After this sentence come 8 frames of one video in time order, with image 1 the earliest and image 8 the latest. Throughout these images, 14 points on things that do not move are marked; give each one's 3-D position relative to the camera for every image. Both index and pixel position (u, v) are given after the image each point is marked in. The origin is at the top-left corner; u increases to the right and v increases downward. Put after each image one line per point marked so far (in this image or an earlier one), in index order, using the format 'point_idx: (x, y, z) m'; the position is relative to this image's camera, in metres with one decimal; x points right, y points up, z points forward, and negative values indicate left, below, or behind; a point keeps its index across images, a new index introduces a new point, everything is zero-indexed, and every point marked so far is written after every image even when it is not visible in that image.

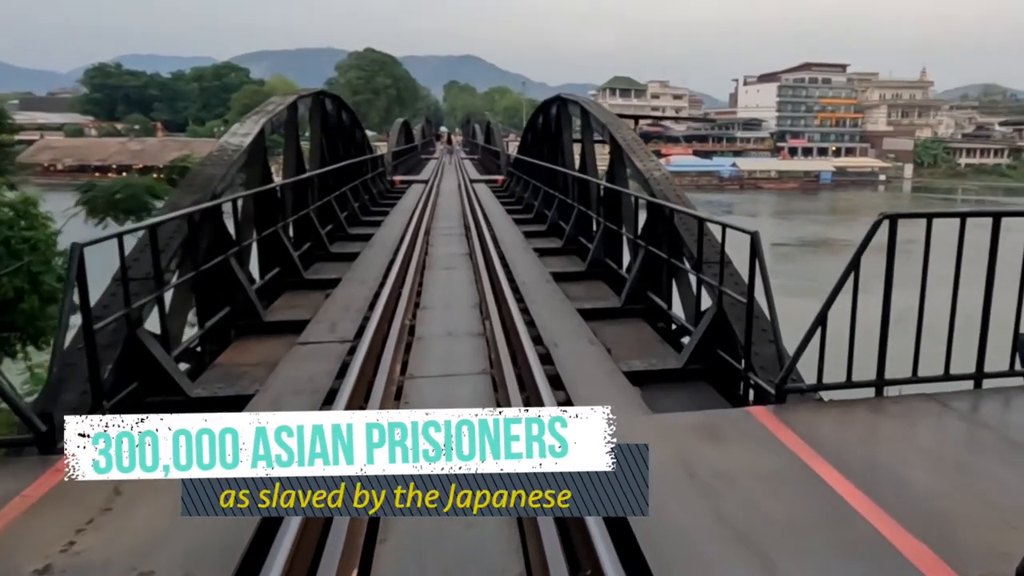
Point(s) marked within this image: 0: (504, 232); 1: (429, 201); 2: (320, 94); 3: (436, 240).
0: (+0.2, +0.5, +9.8) m
1: (-1.6, +1.6, +14.6) m
2: (-3.0, +2.9, +10.7) m
3: (-0.9, +0.4, +10.0) m
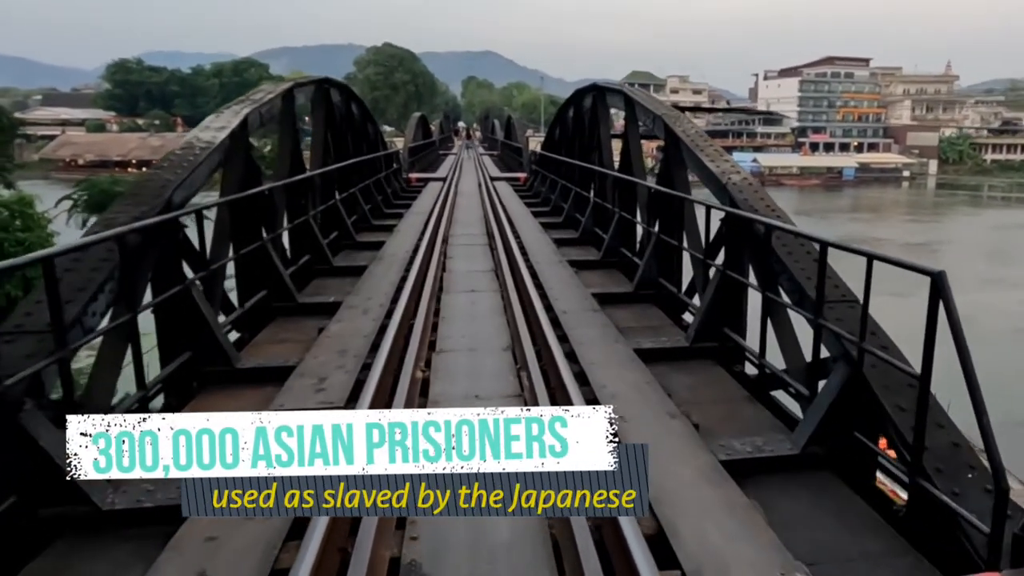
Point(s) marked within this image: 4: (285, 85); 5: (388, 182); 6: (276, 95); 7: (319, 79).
0: (+0.3, +0.6, +9.5) m
1: (-1.4, +1.7, +14.3) m
2: (-2.8, +3.1, +10.5) m
3: (-0.8, +0.5, +9.8) m
4: (-2.8, +2.5, +8.6) m
5: (-2.9, +2.5, +16.3) m
6: (-2.7, +2.2, +8.0) m
7: (-2.8, +3.0, +10.1) m
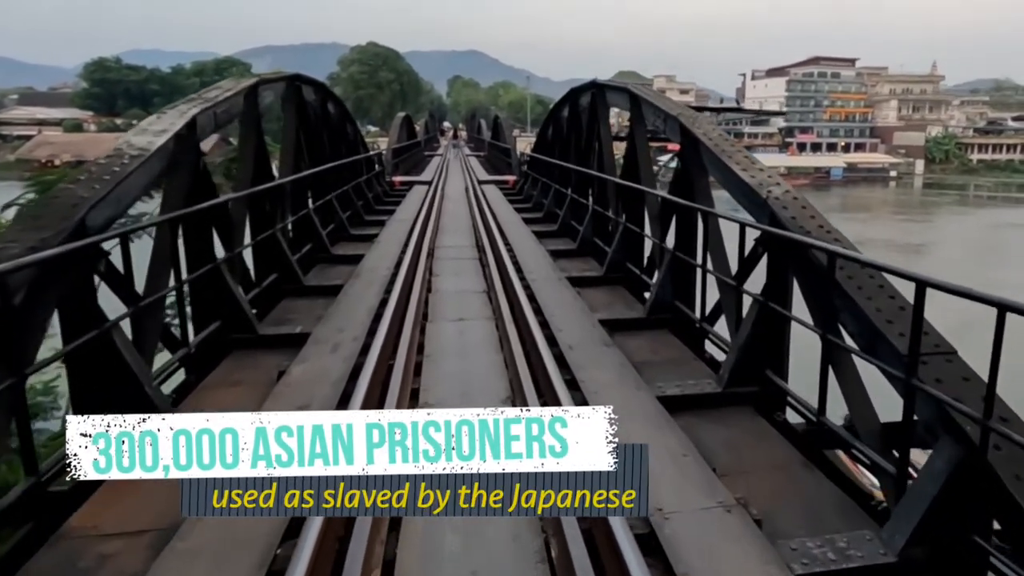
0: (+0.2, +0.4, +8.6) m
1: (-1.6, +1.5, +13.4) m
2: (-3.0, +2.8, +9.5) m
3: (-0.9, +0.3, +8.8) m
4: (-2.9, +2.3, +7.6) m
5: (-3.2, +2.2, +15.3) m
6: (-2.8, +2.0, +7.0) m
7: (-2.9, +2.8, +9.1) m
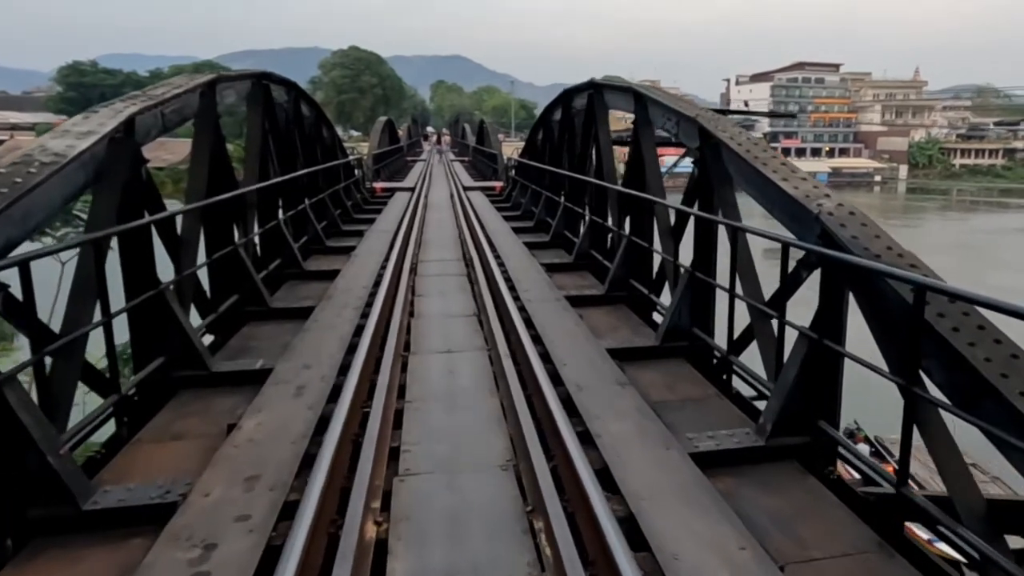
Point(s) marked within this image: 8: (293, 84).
0: (+0.1, +0.1, +7.7) m
1: (-1.8, +1.2, +12.5) m
2: (-3.1, +2.6, +8.6) m
3: (-1.0, +0.1, +8.0) m
4: (-2.9, +2.0, +6.7) m
5: (-3.4, +1.9, +14.4) m
6: (-2.8, +1.7, +6.1) m
7: (-3.0, +2.5, +8.2) m
8: (-3.1, +2.9, +9.8) m
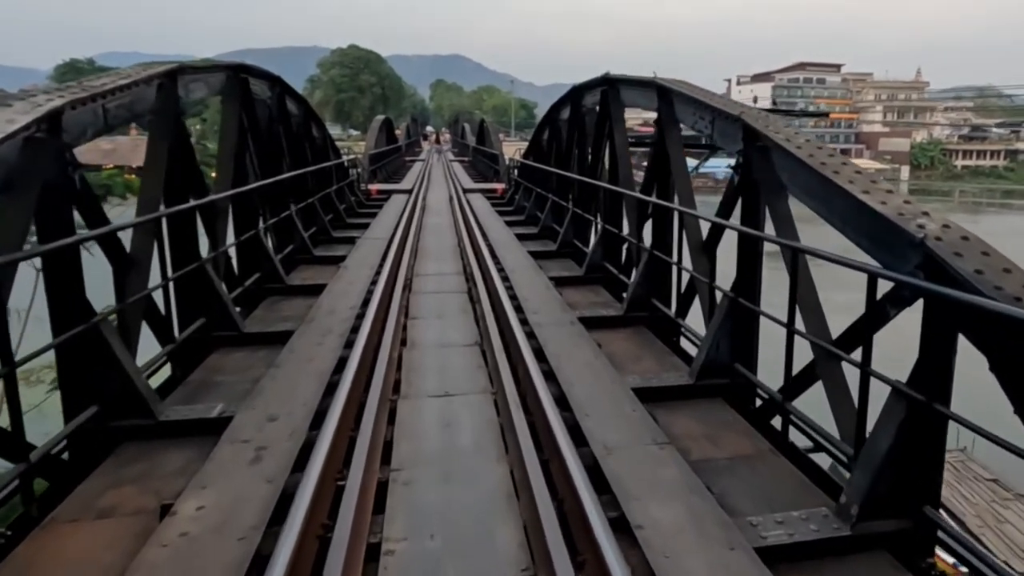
0: (+0.2, -0.1, +6.9) m
1: (-1.7, +1.0, +11.6) m
2: (-3.0, +2.4, +7.7) m
3: (-0.9, -0.1, +7.1) m
4: (-2.9, +1.9, +5.8) m
5: (-3.3, +1.8, +13.5) m
6: (-2.8, +1.6, +5.2) m
7: (-3.0, +2.3, +7.3) m
8: (-3.0, +2.7, +8.9) m
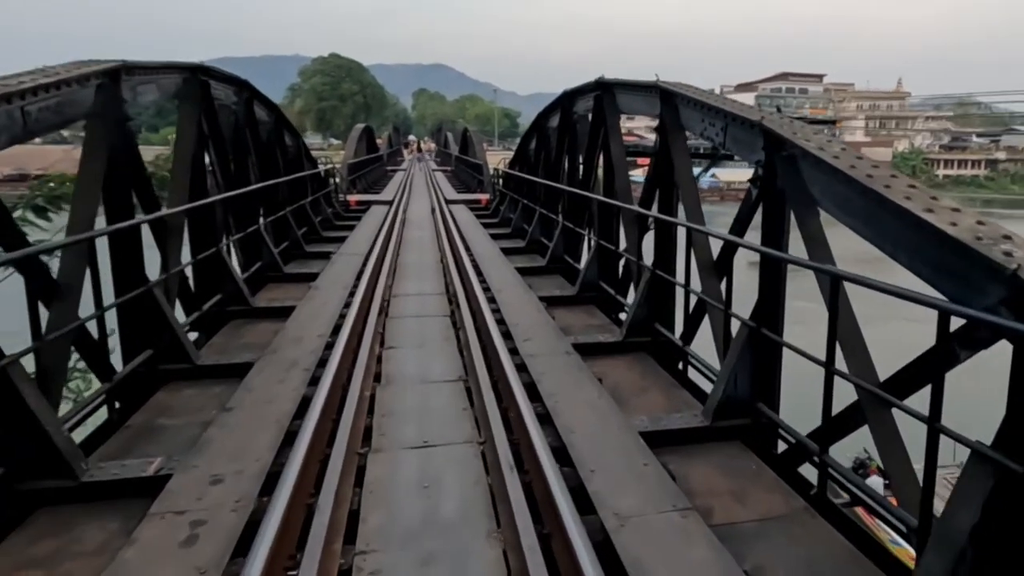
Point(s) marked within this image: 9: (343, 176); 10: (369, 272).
0: (+0.1, -0.3, +6.2) m
1: (-1.9, +0.8, +11.0) m
2: (-3.1, +2.2, +7.1) m
3: (-1.0, -0.4, +6.4) m
4: (-3.0, +1.6, +5.1) m
5: (-3.6, +1.4, +12.8) m
6: (-2.8, +1.4, +4.5) m
7: (-3.1, +2.1, +6.7) m
8: (-3.2, +2.4, +8.2) m
9: (-4.6, +3.0, +19.0) m
10: (-1.7, +0.2, +8.0) m
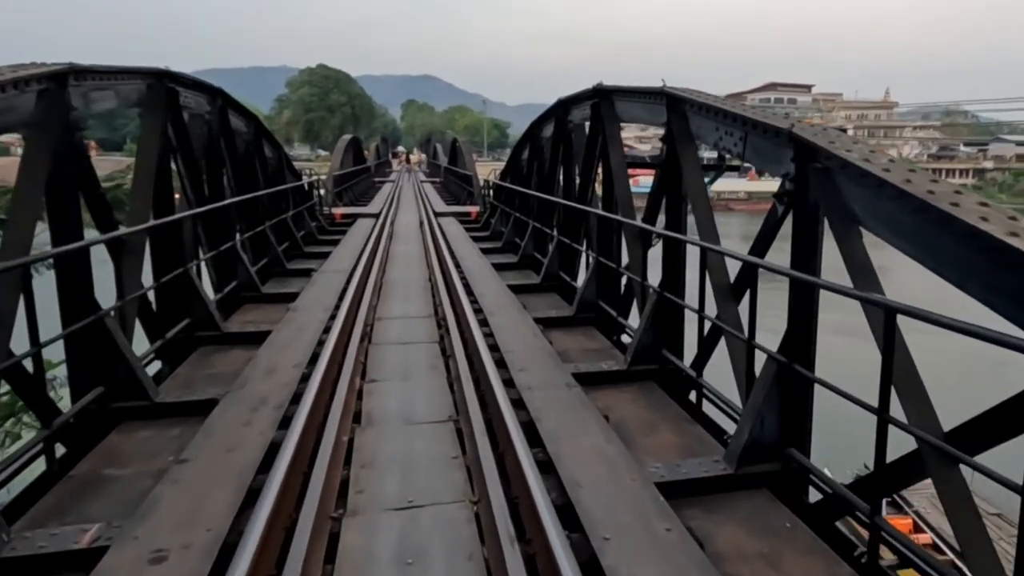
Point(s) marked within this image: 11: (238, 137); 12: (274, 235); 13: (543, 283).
0: (0.0, -0.5, +5.7) m
1: (-2.0, +0.5, +10.4) m
2: (-3.2, +2.0, +6.5) m
3: (-1.1, -0.6, +5.9) m
4: (-3.0, +1.5, +4.6) m
5: (-3.8, +1.1, +12.3) m
6: (-2.9, +1.2, +4.0) m
7: (-3.1, +1.9, +6.1) m
8: (-3.3, +2.2, +7.7) m
9: (-4.8, +2.6, +18.5) m
10: (-1.7, -0.1, +7.5) m
11: (-3.8, +2.1, +9.7) m
12: (-3.5, +0.8, +10.2) m
13: (+0.4, +0.1, +8.6) m
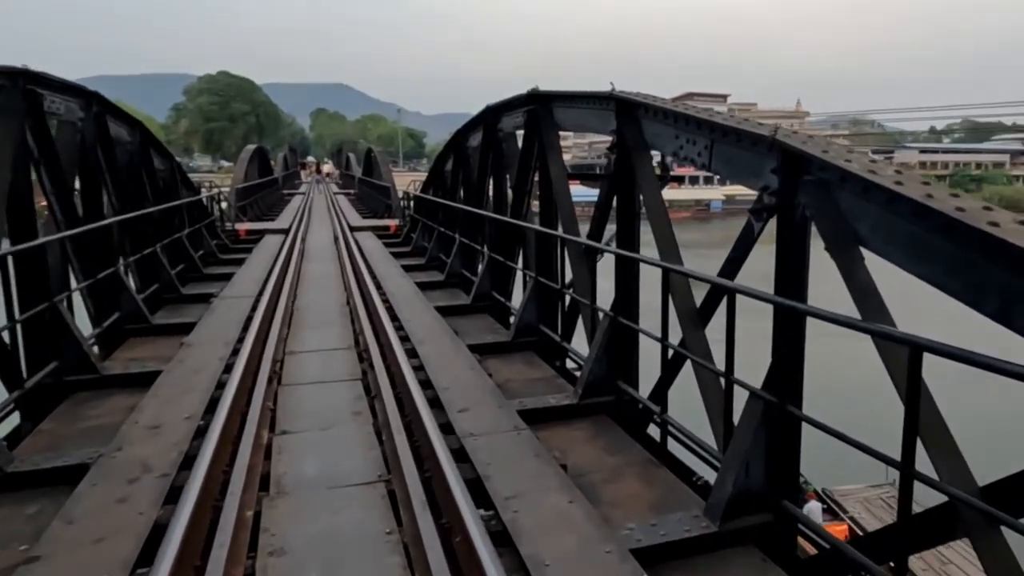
0: (-0.4, -0.7, +5.1) m
1: (-3.1, +0.2, +9.5) m
2: (-3.8, +1.7, +5.5) m
3: (-1.5, -0.8, +5.1) m
4: (-3.4, +1.2, +3.6) m
5: (-5.0, +0.7, +11.1) m
6: (-3.1, +0.9, +3.0) m
7: (-3.7, +1.6, +5.1) m
8: (-4.0, +1.9, +6.7) m
9: (-6.8, +2.1, +17.2) m
10: (-2.4, -0.3, +6.6) m
11: (-4.7, +1.7, +8.6) m
12: (-4.5, +0.4, +9.1) m
13: (-0.4, -0.2, +7.9) m
